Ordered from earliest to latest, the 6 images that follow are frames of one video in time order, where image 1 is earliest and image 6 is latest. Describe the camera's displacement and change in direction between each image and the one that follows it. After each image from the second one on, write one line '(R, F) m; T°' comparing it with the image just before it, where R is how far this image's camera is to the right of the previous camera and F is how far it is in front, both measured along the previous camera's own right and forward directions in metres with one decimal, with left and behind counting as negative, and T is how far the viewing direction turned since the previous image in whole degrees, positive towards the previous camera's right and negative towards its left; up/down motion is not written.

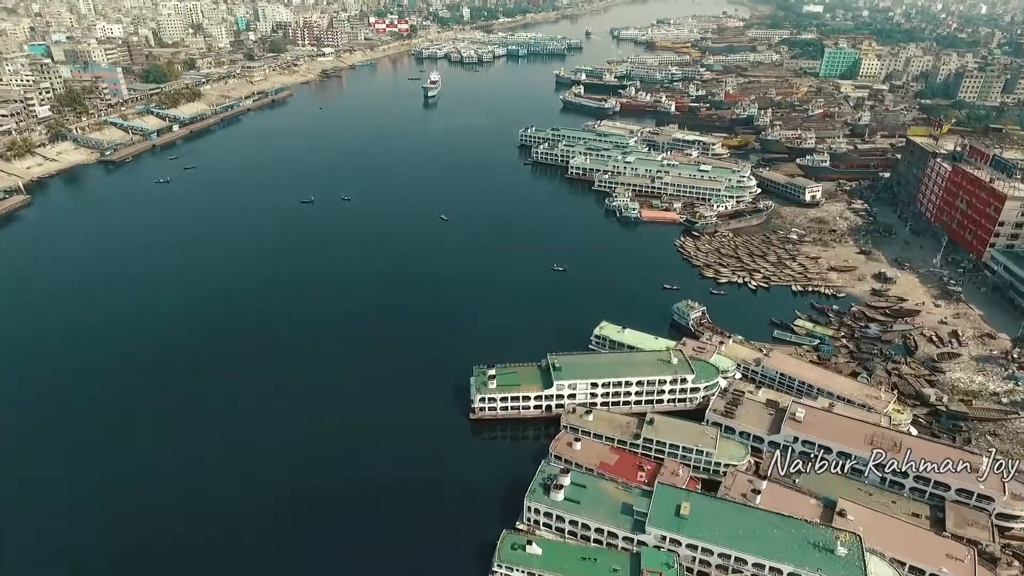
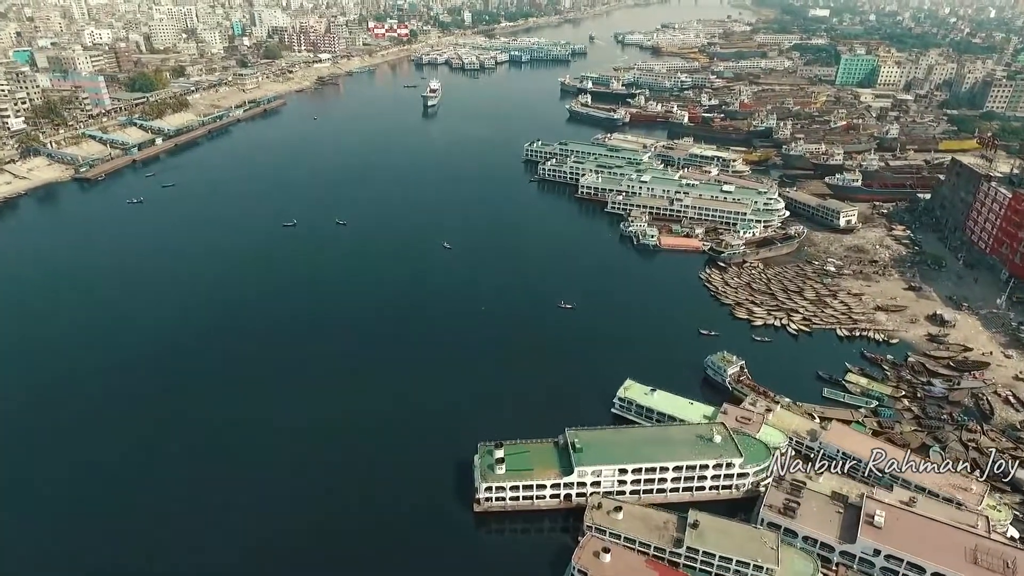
(-0.4, +4.0) m; 0°
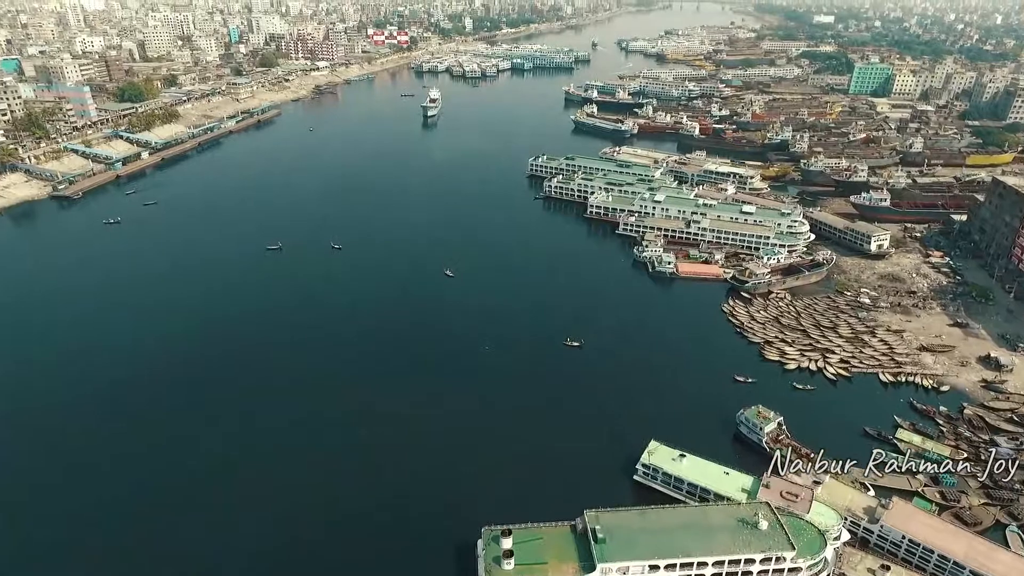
(-0.3, +3.1) m; 0°
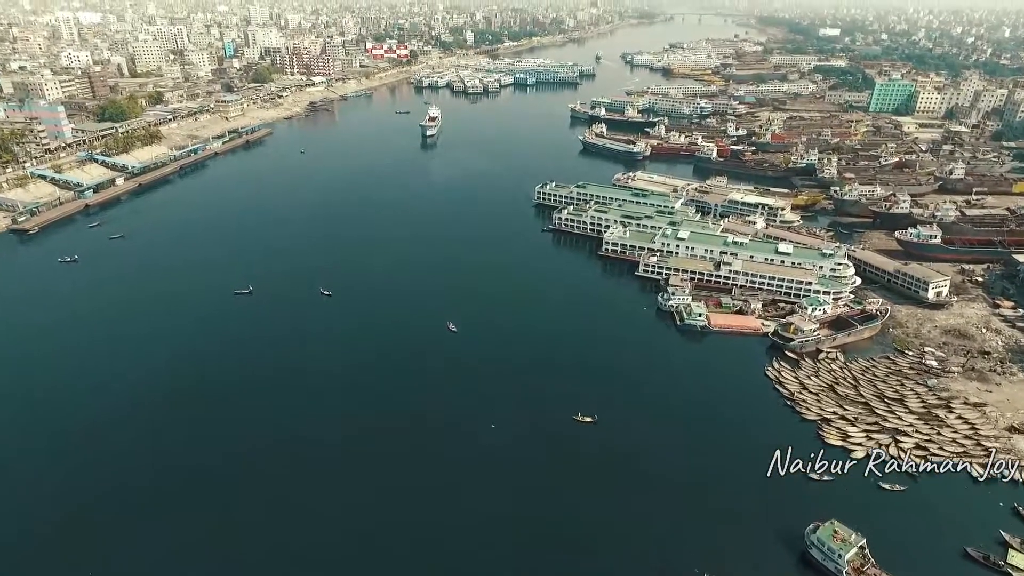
(-0.4, +4.7) m; 0°
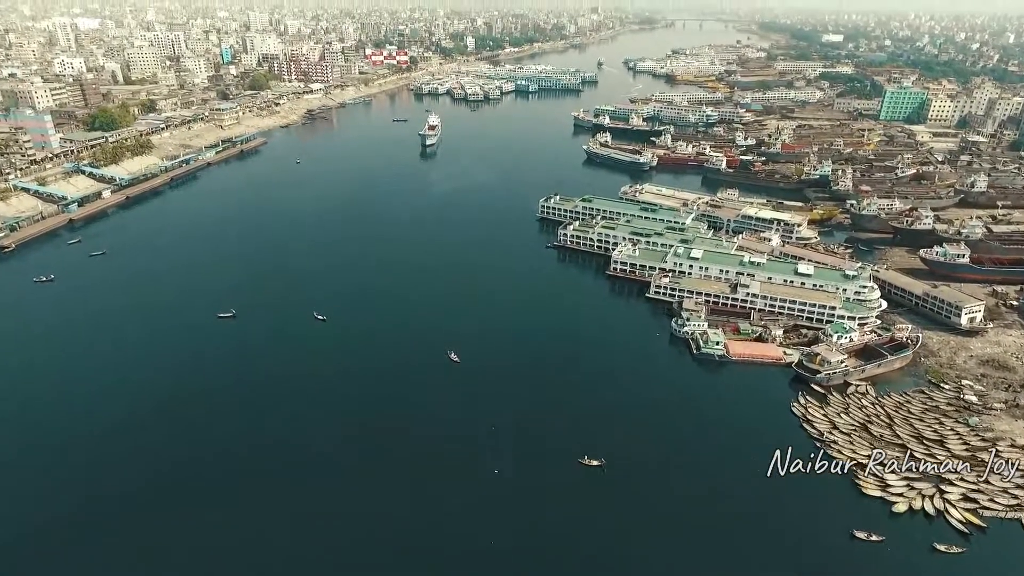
(-0.2, +2.2) m; 0°
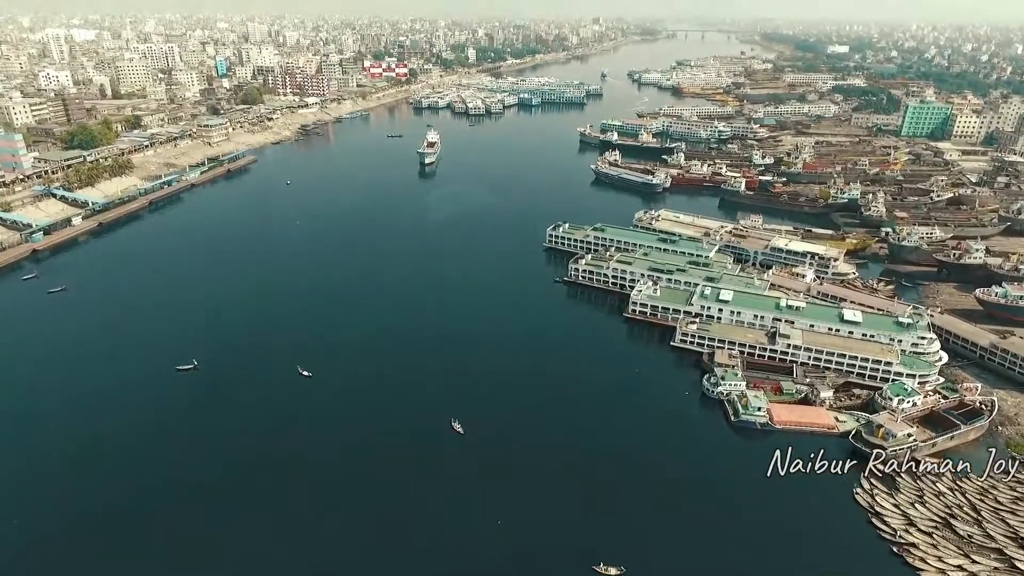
(-0.3, +4.2) m; 0°
